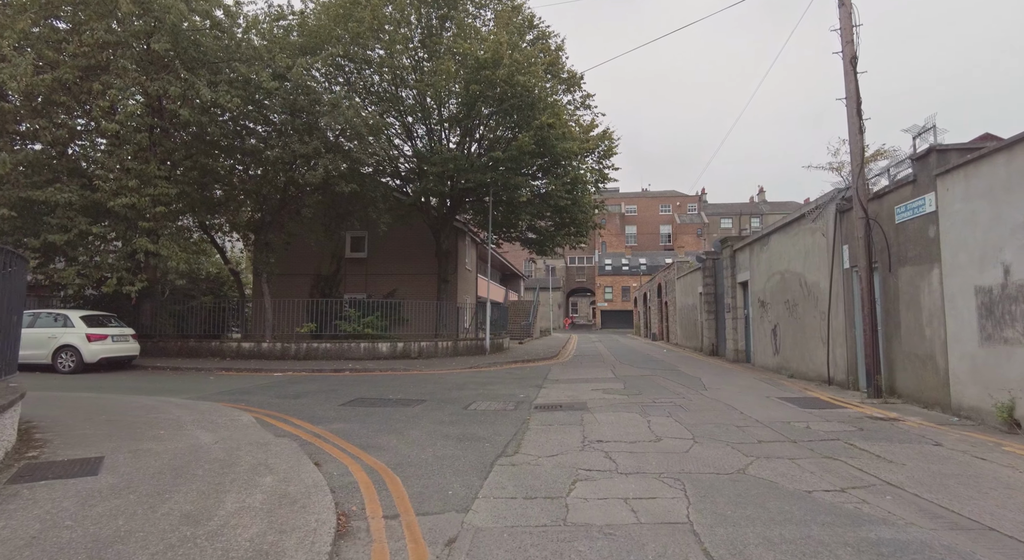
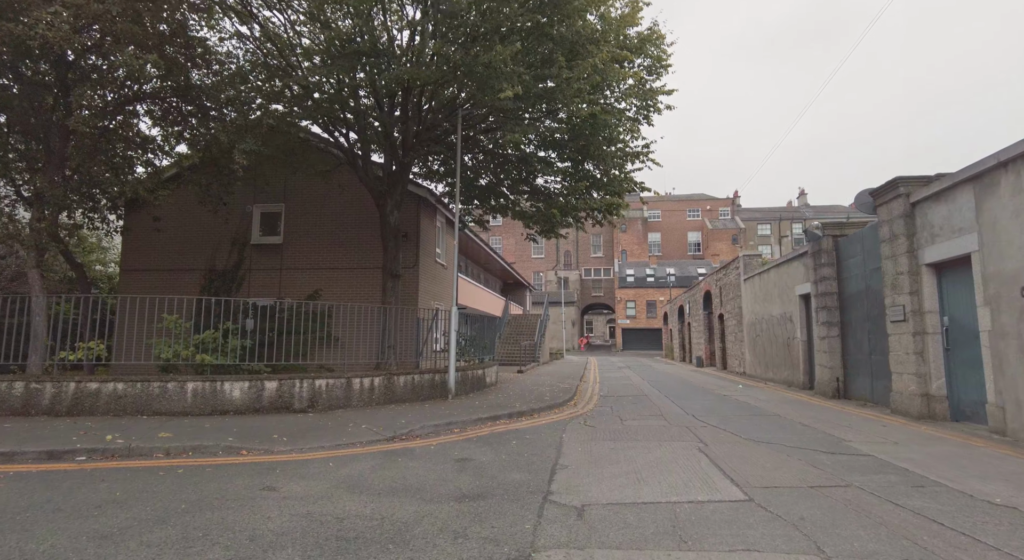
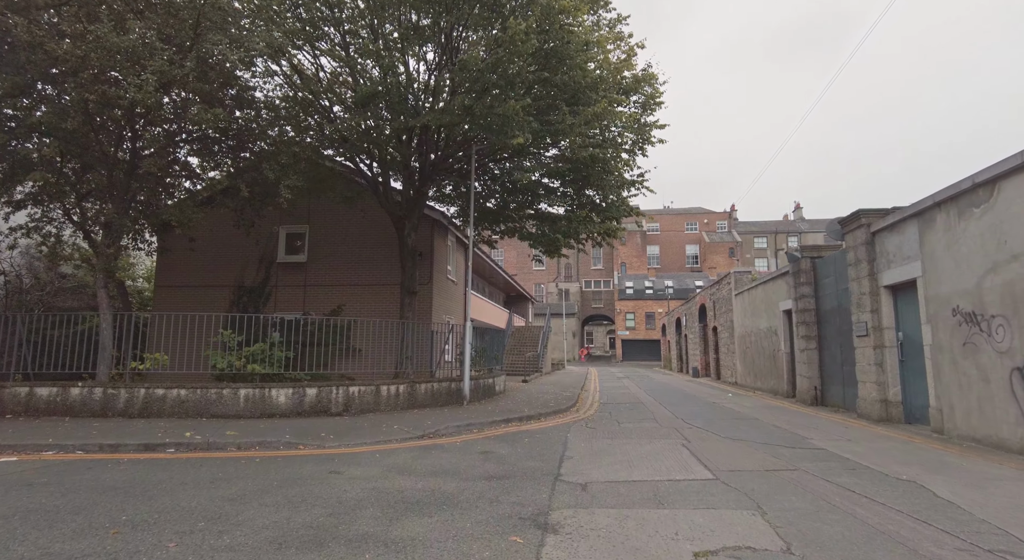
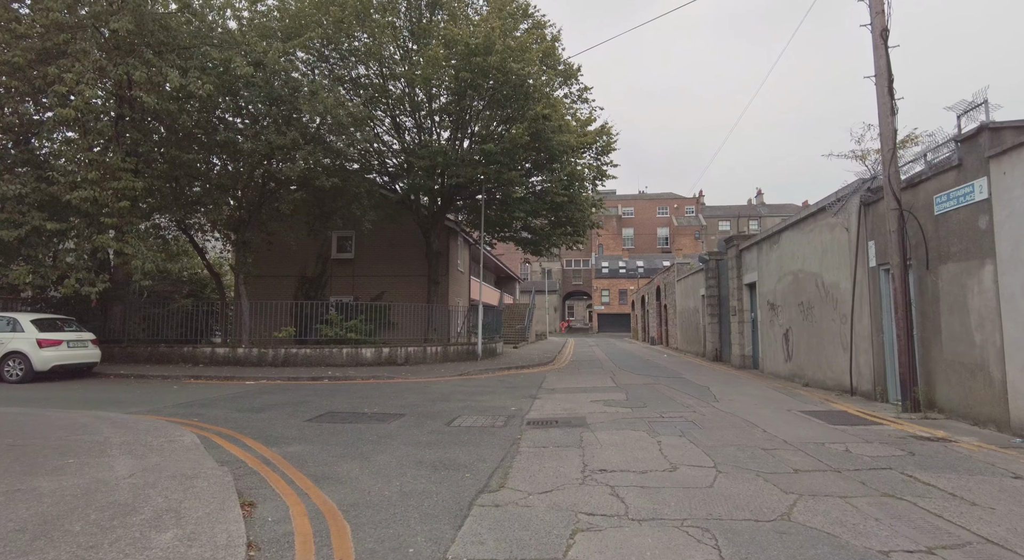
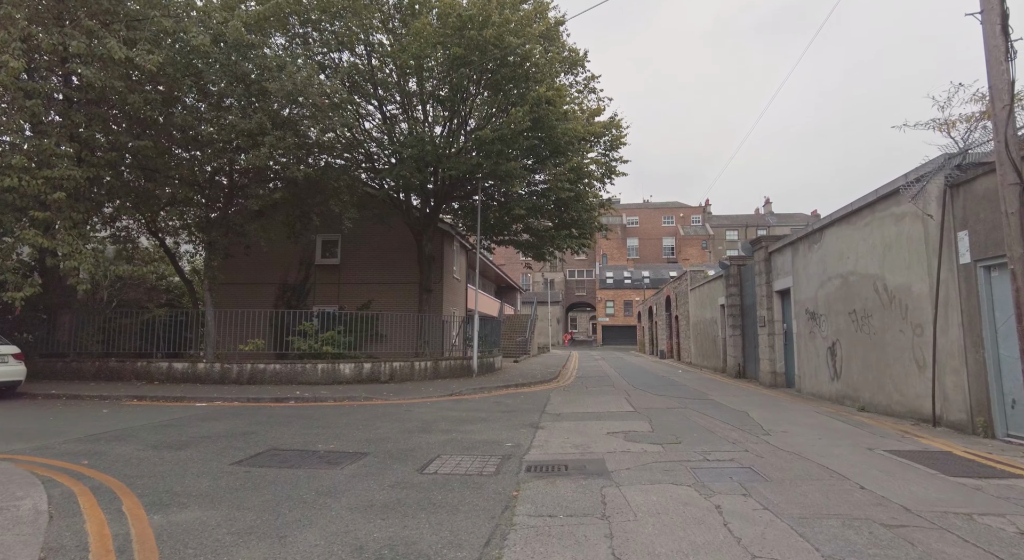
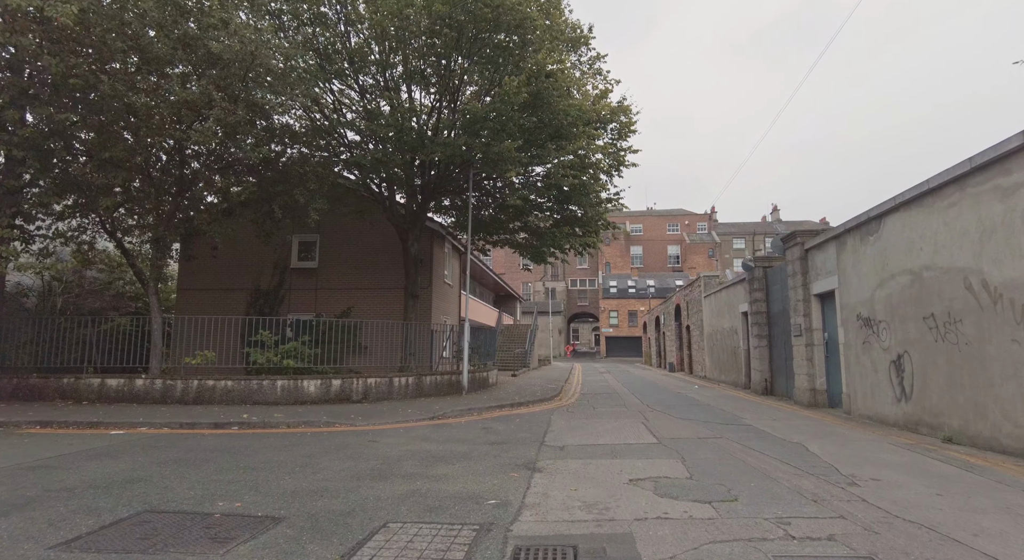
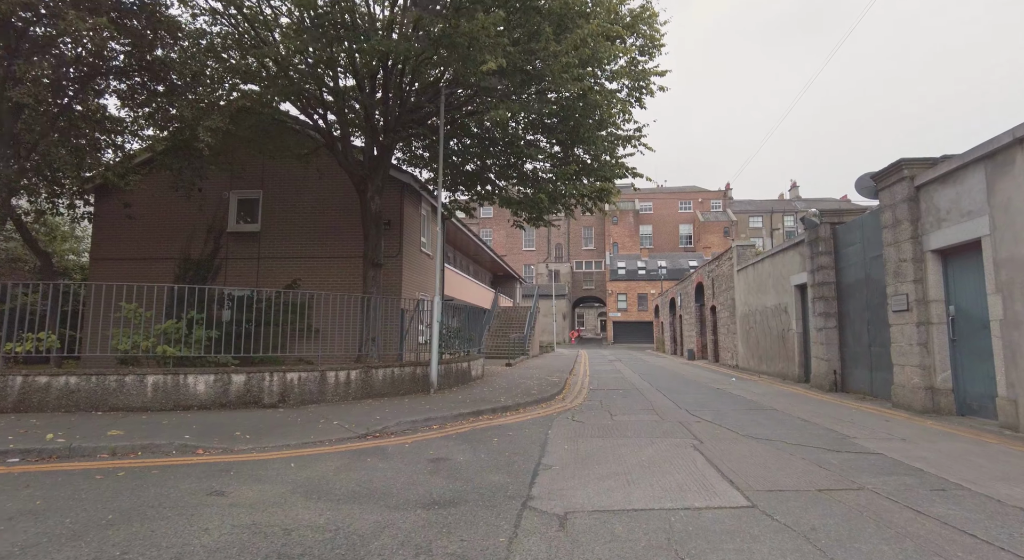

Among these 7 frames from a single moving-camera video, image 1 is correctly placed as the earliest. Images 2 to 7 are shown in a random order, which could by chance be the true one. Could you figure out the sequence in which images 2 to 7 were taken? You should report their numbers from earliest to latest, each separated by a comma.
4, 5, 6, 3, 2, 7
